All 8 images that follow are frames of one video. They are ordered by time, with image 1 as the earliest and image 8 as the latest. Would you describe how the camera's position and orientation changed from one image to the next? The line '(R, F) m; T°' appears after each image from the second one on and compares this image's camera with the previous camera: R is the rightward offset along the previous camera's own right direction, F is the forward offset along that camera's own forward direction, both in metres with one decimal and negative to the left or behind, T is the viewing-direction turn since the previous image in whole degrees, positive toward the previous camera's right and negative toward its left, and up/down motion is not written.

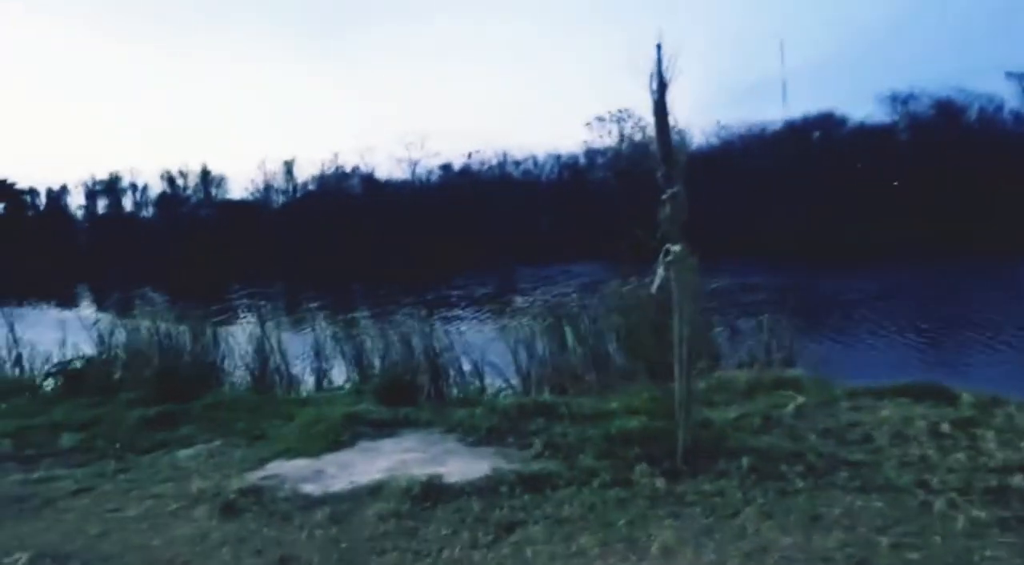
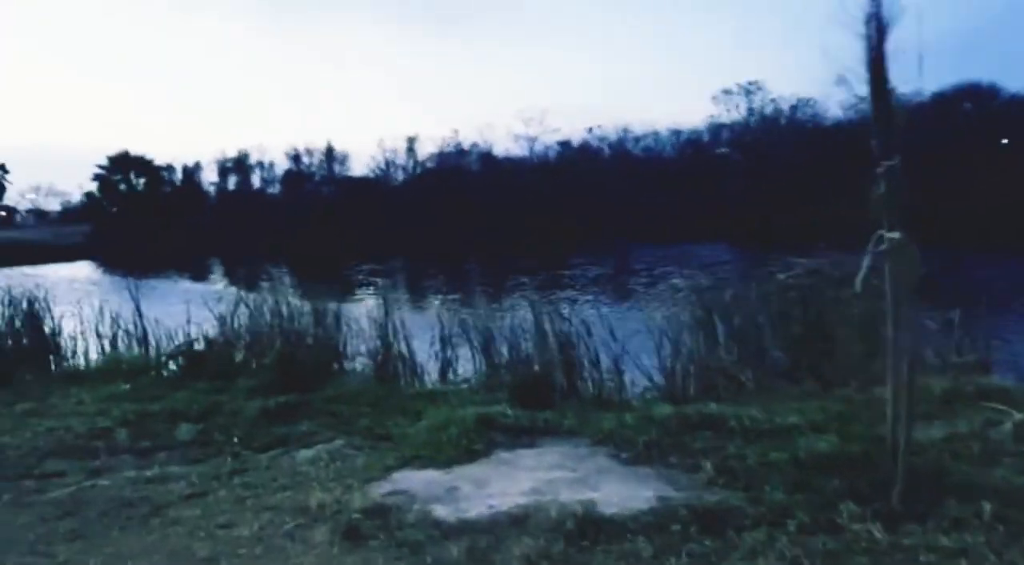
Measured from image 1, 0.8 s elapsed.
(-0.3, +1.0) m; -7°
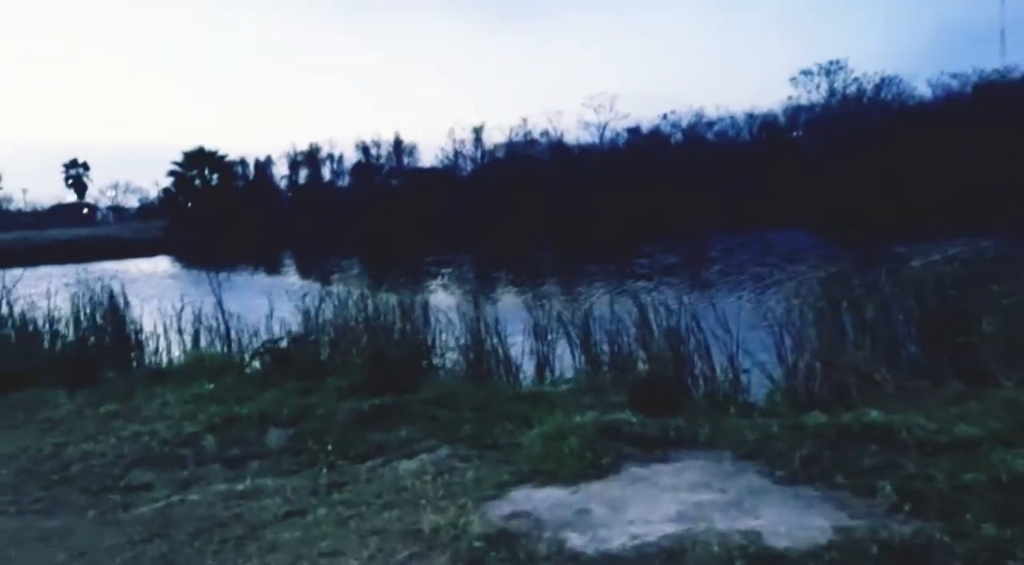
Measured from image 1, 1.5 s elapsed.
(-0.4, +0.7) m; -4°
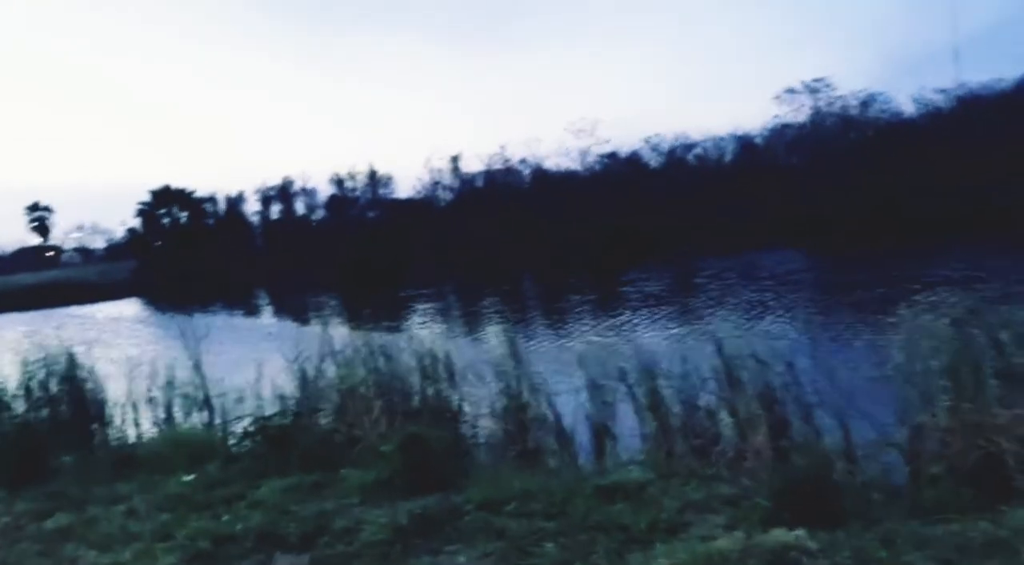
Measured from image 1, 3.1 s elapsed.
(-0.7, +1.8) m; +2°
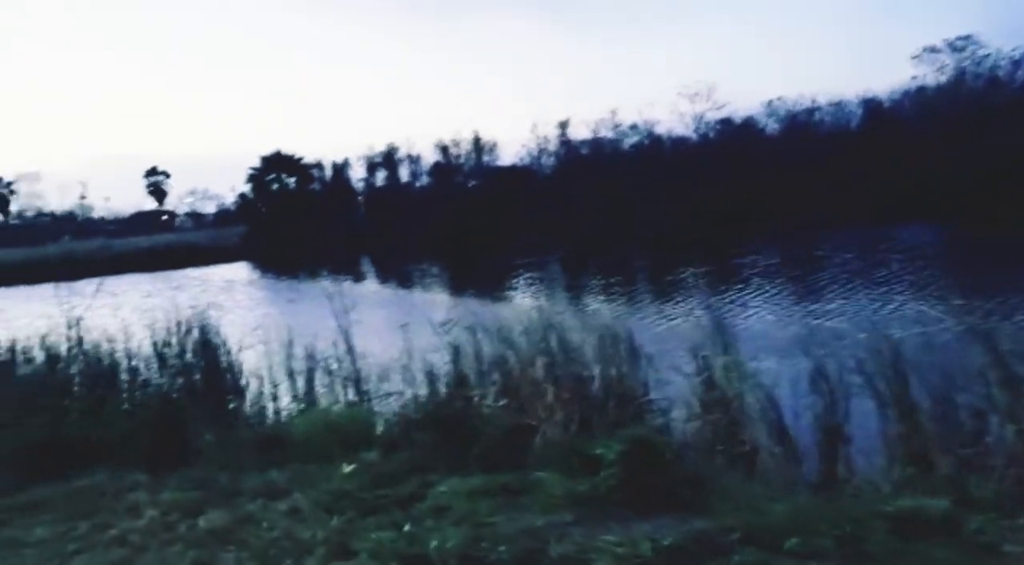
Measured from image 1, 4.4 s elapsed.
(-0.9, +1.2) m; -6°
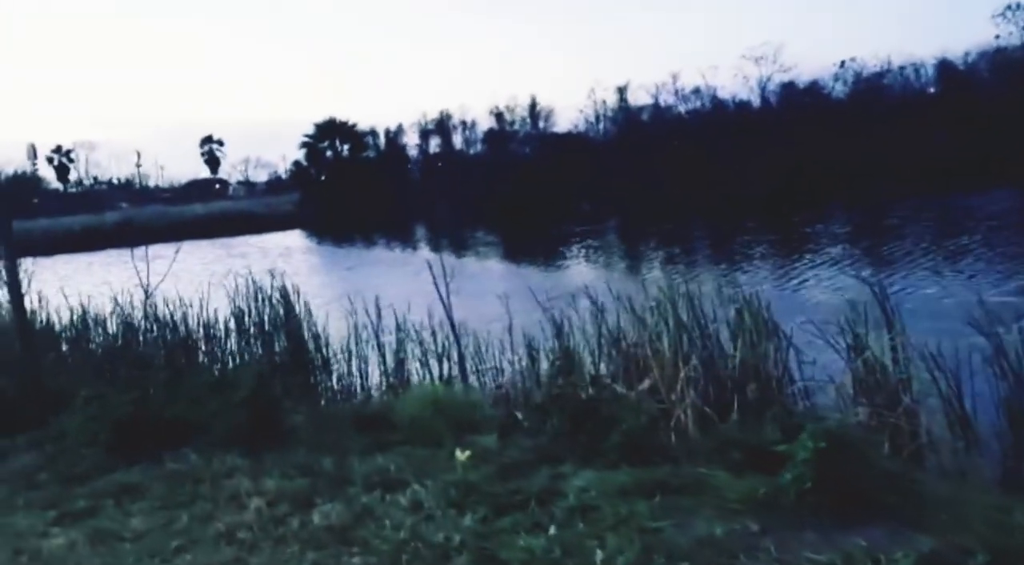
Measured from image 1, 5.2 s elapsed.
(-0.6, +0.7) m; -3°
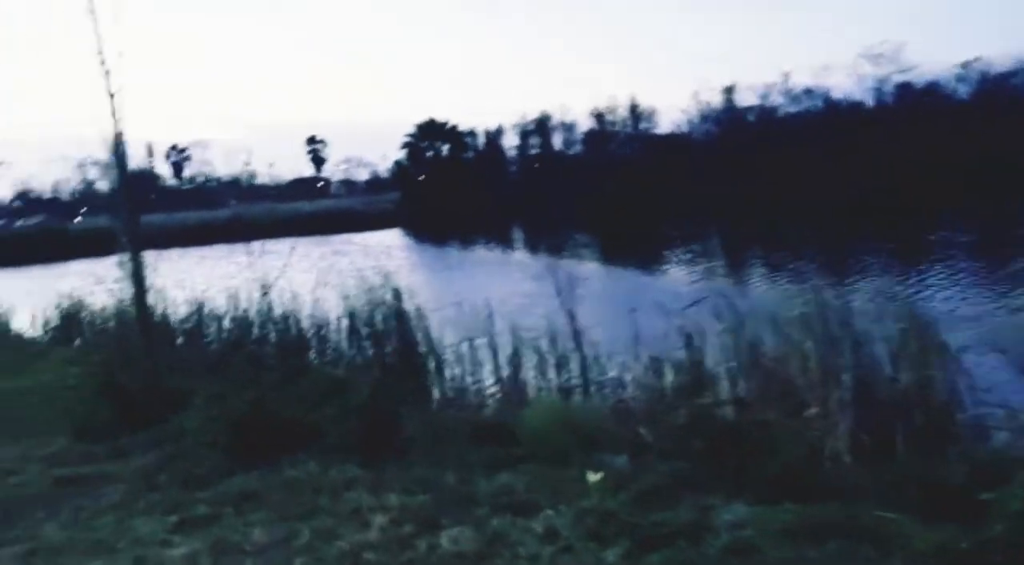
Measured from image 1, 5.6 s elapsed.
(-0.3, +0.4) m; -6°
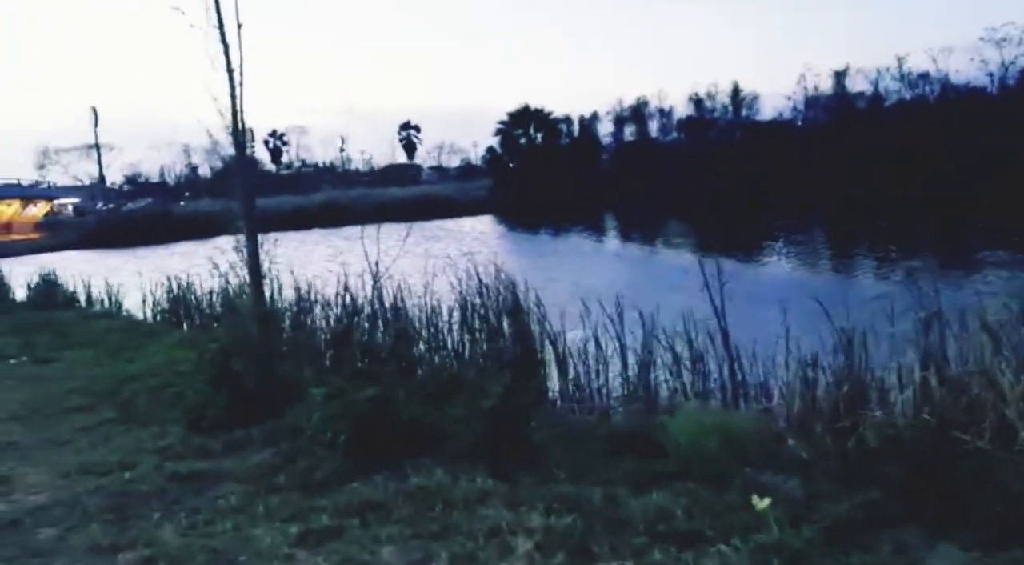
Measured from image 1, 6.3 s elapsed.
(-0.4, +0.6) m; -6°
